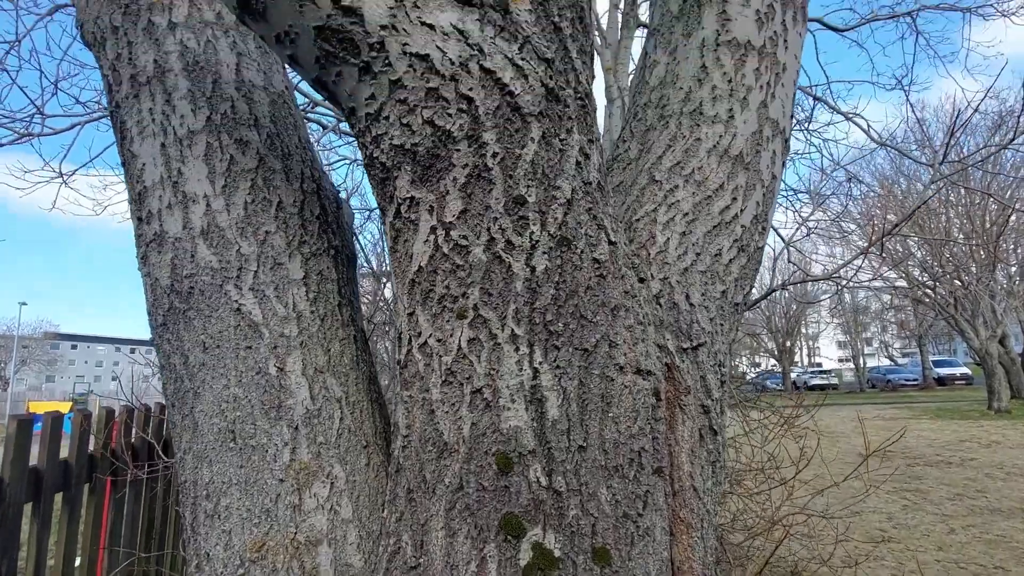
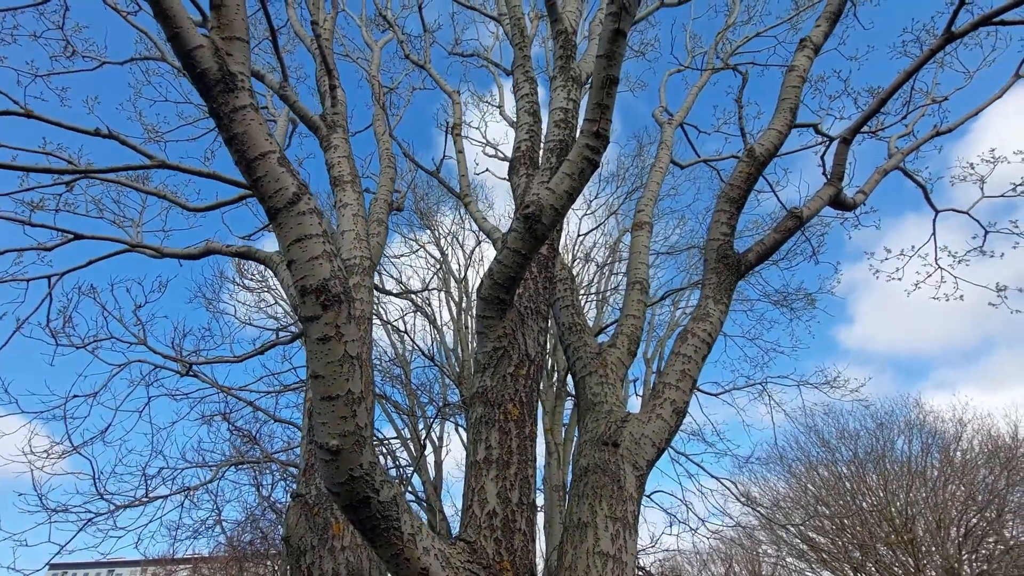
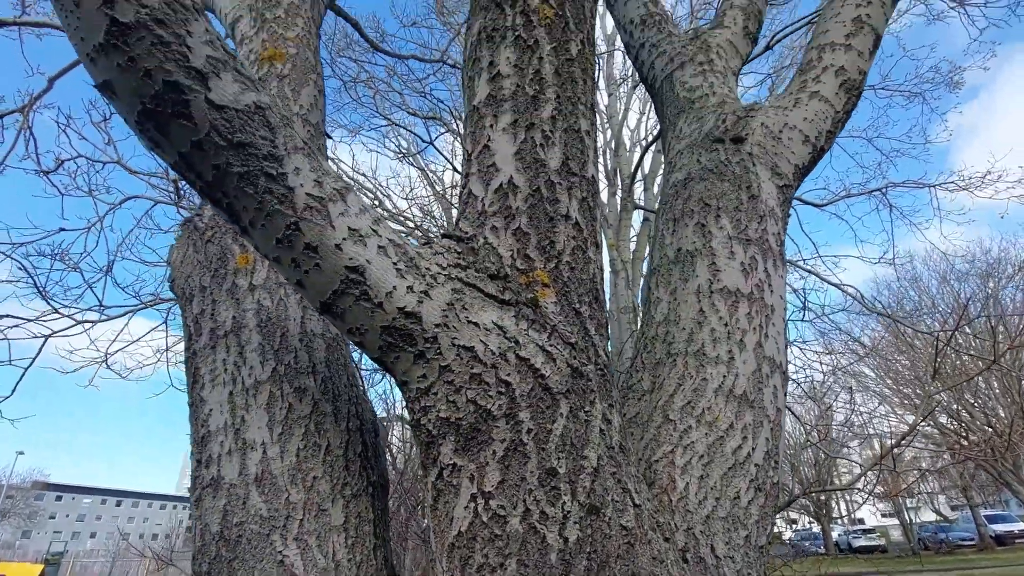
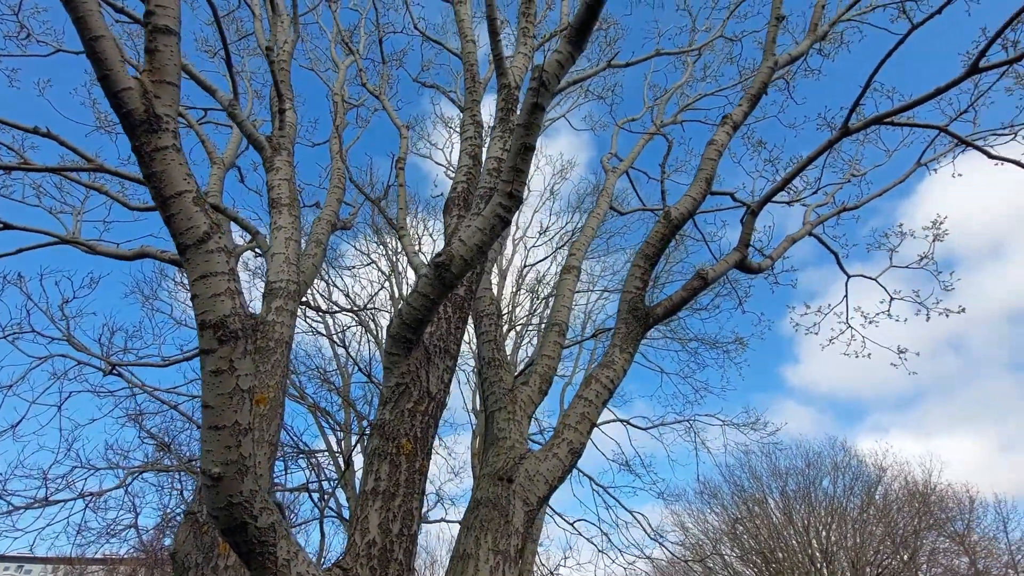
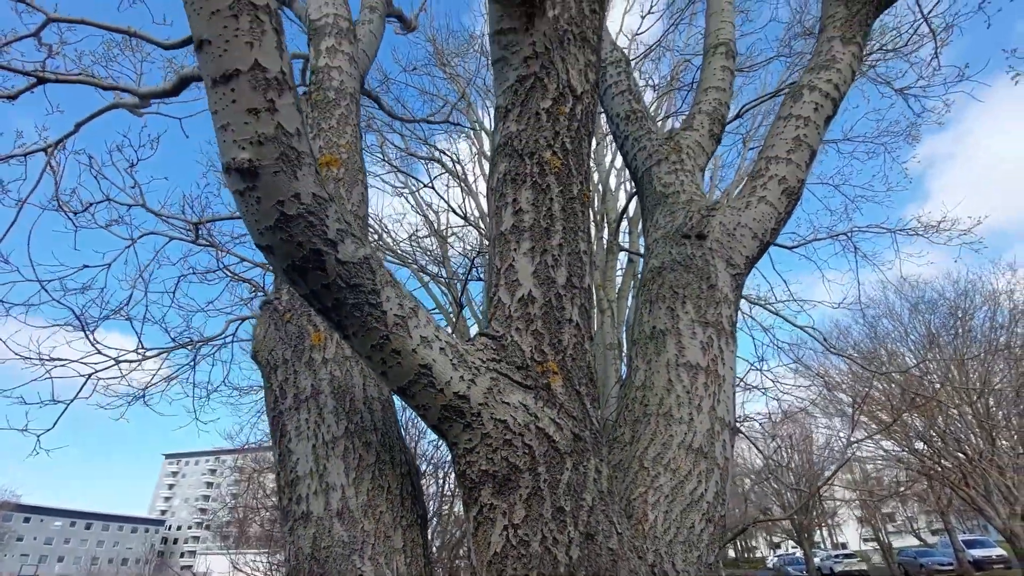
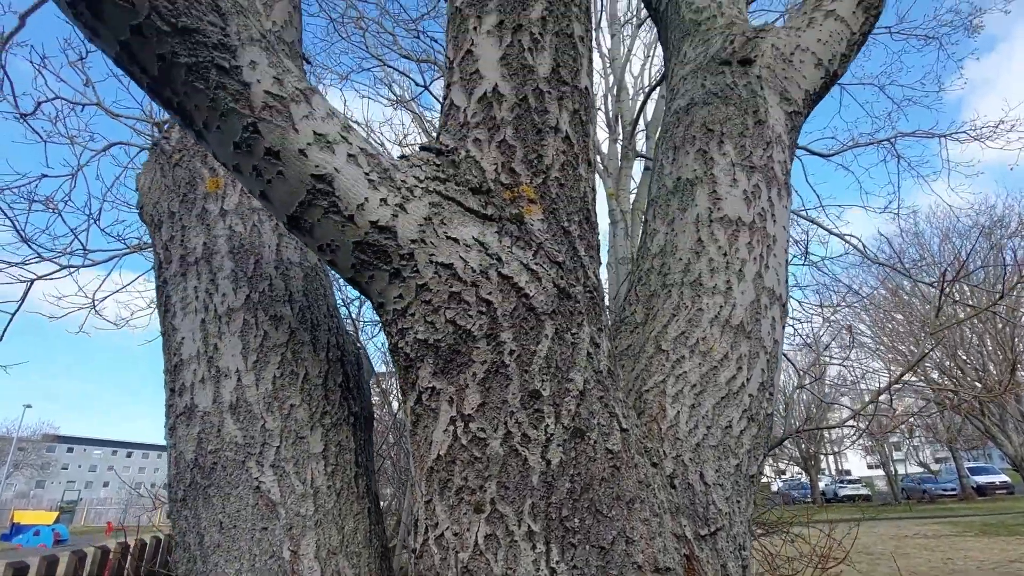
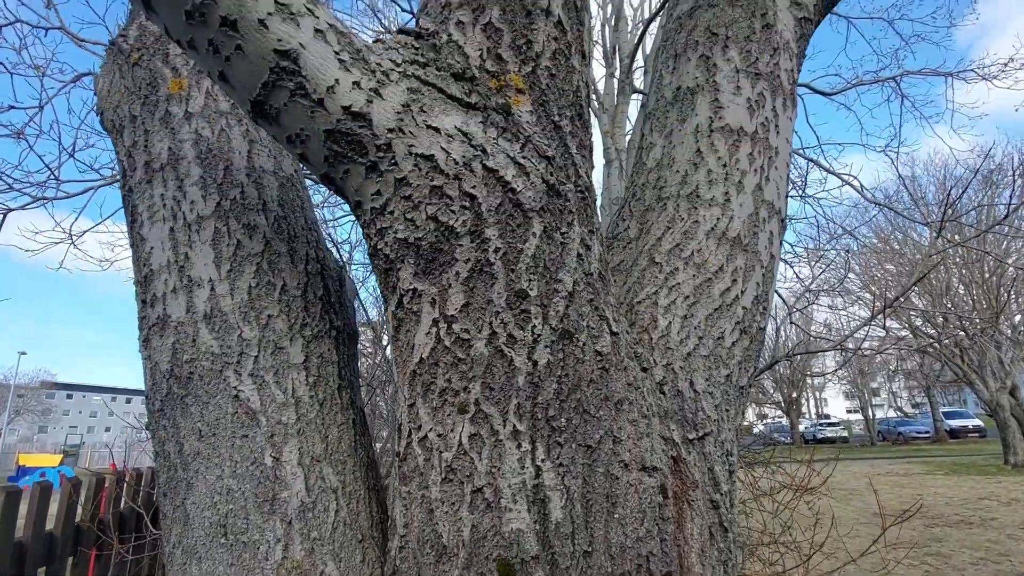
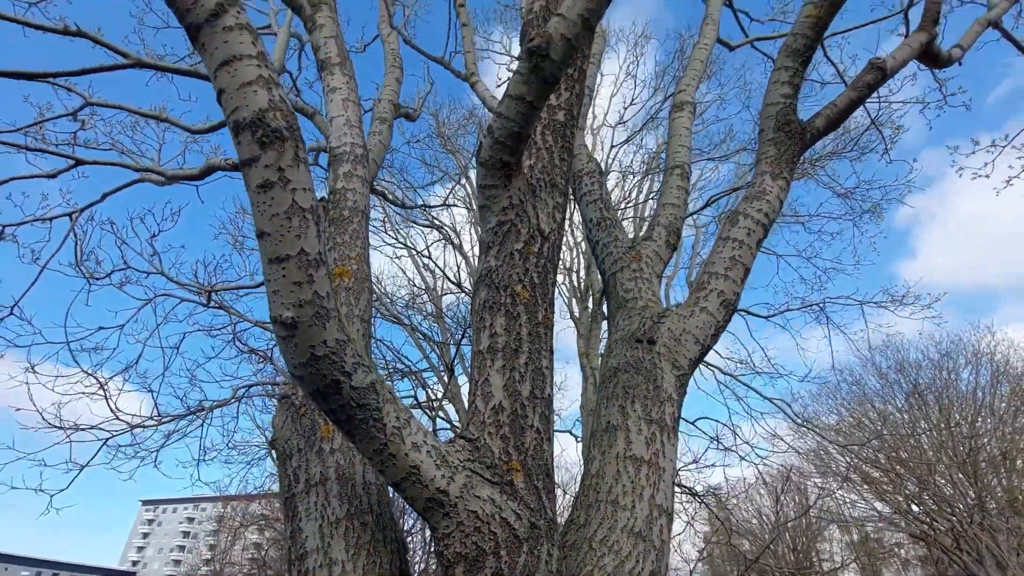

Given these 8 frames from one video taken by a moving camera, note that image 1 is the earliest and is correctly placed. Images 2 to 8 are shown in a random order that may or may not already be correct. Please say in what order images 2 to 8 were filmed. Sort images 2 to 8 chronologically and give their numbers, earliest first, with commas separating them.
7, 6, 3, 5, 8, 2, 4
